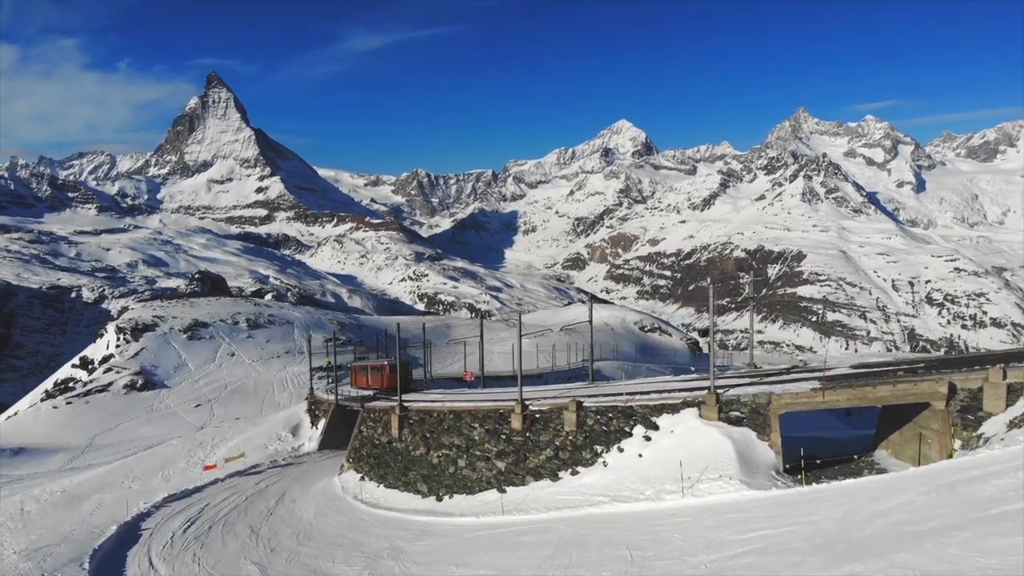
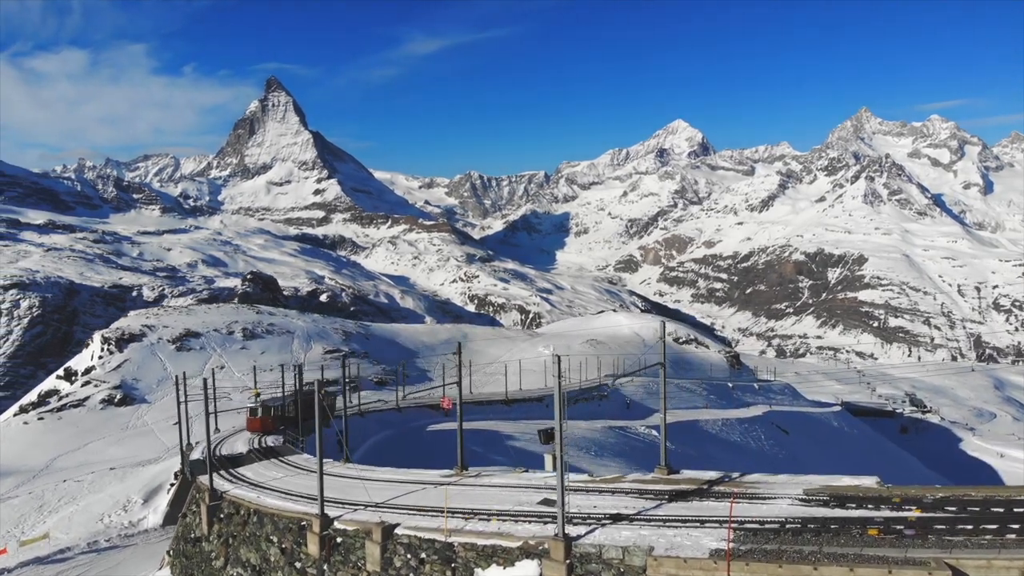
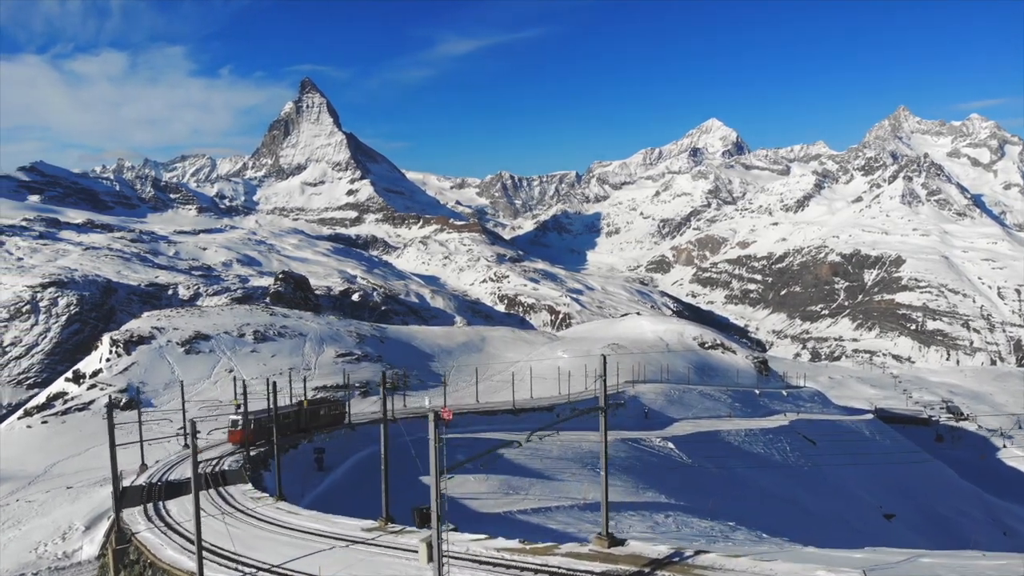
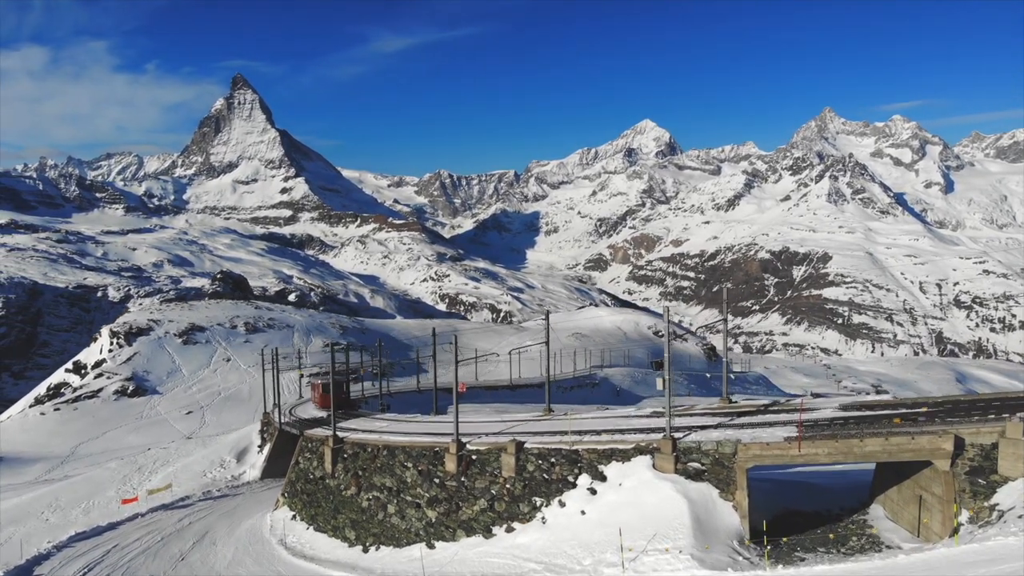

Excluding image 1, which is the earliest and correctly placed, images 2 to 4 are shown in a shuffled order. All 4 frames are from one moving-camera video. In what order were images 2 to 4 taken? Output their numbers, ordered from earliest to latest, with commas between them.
4, 2, 3
